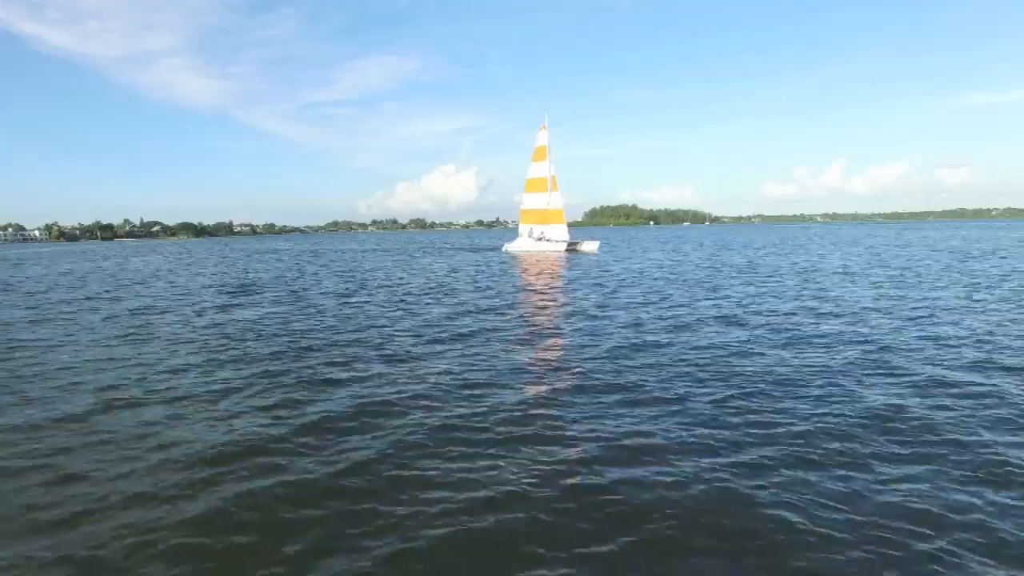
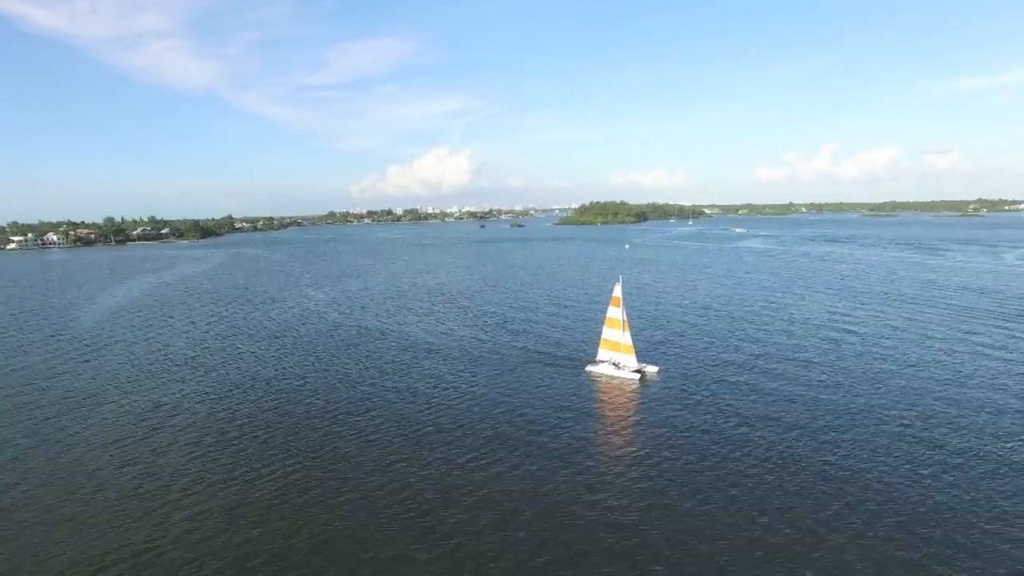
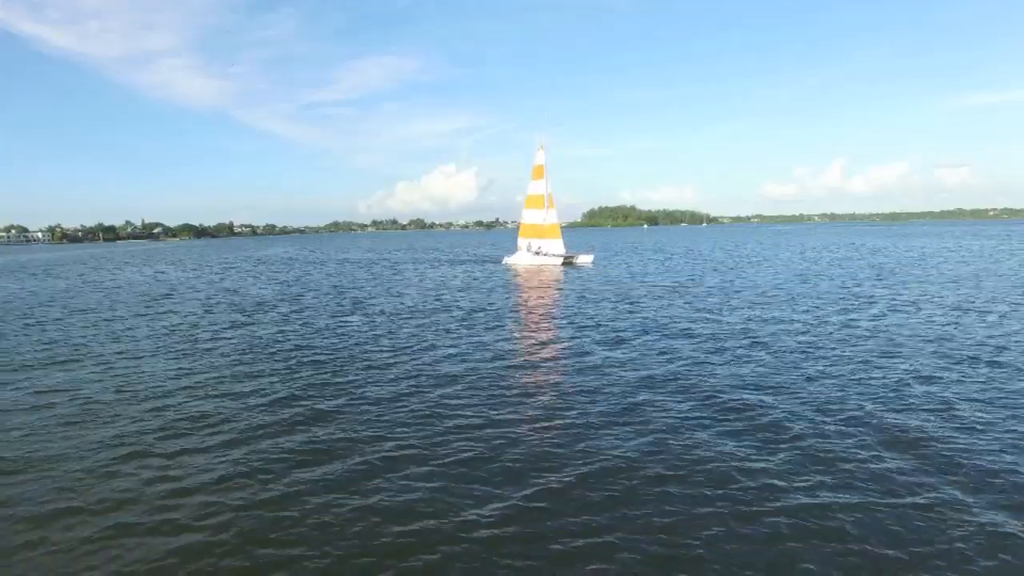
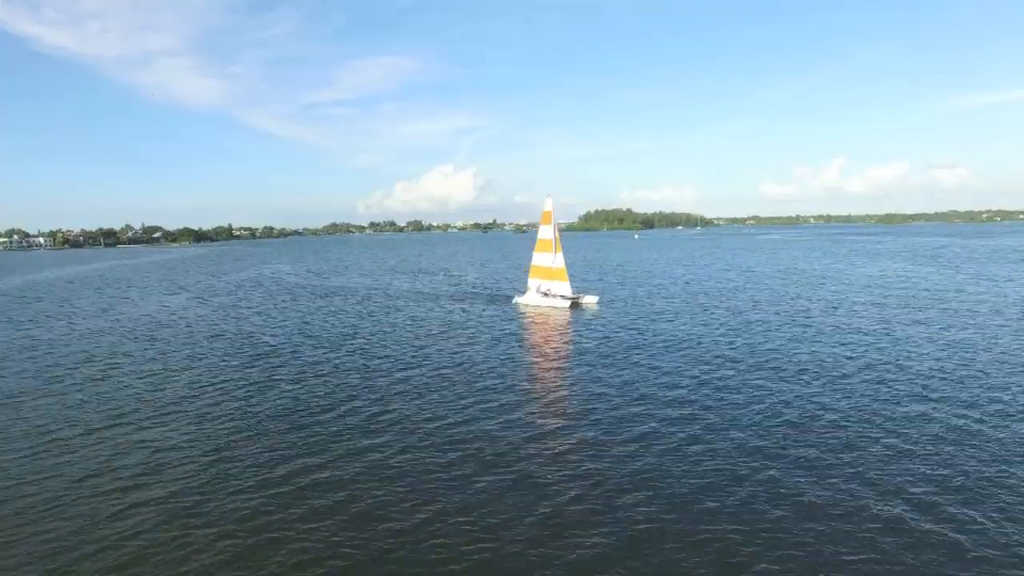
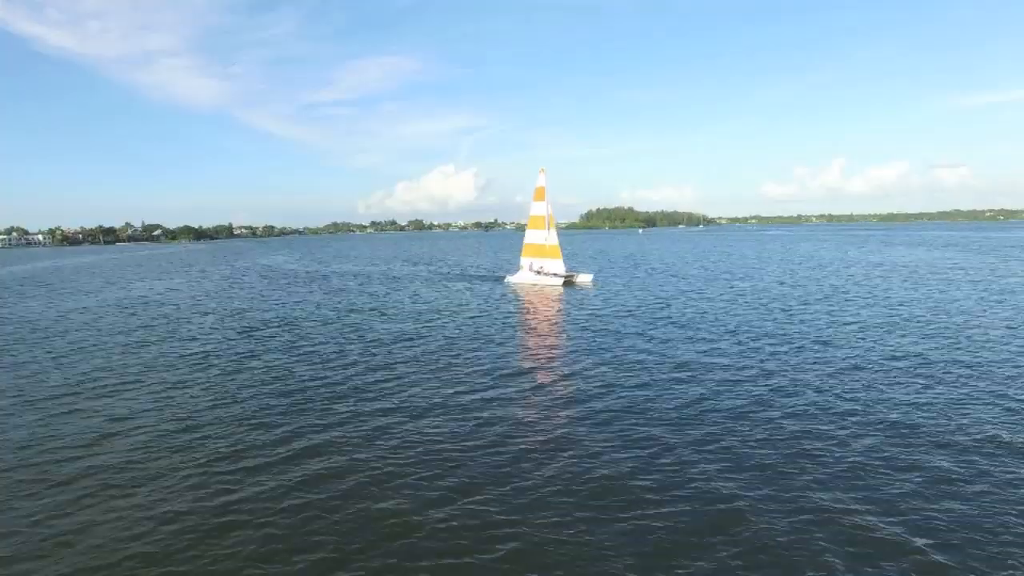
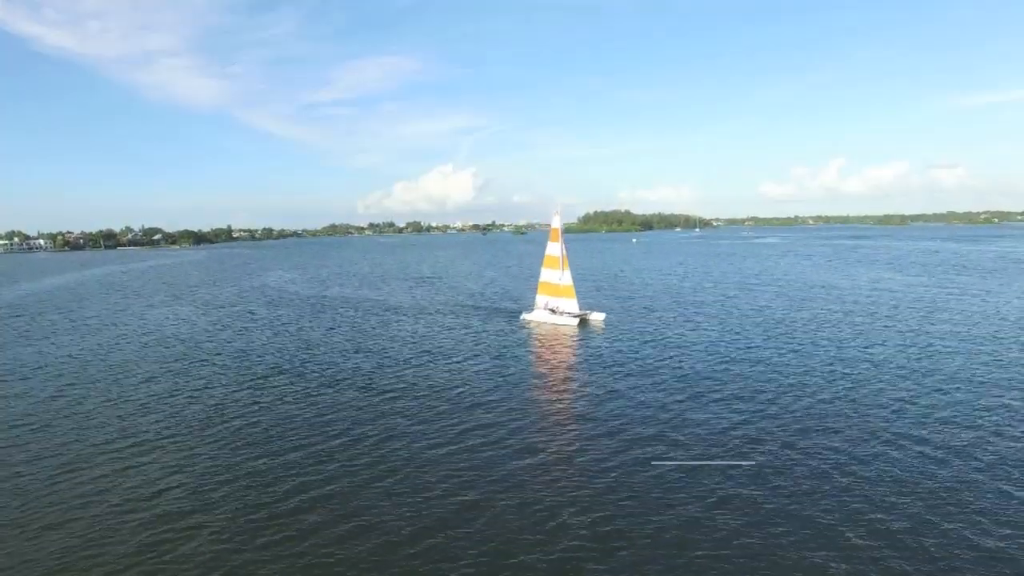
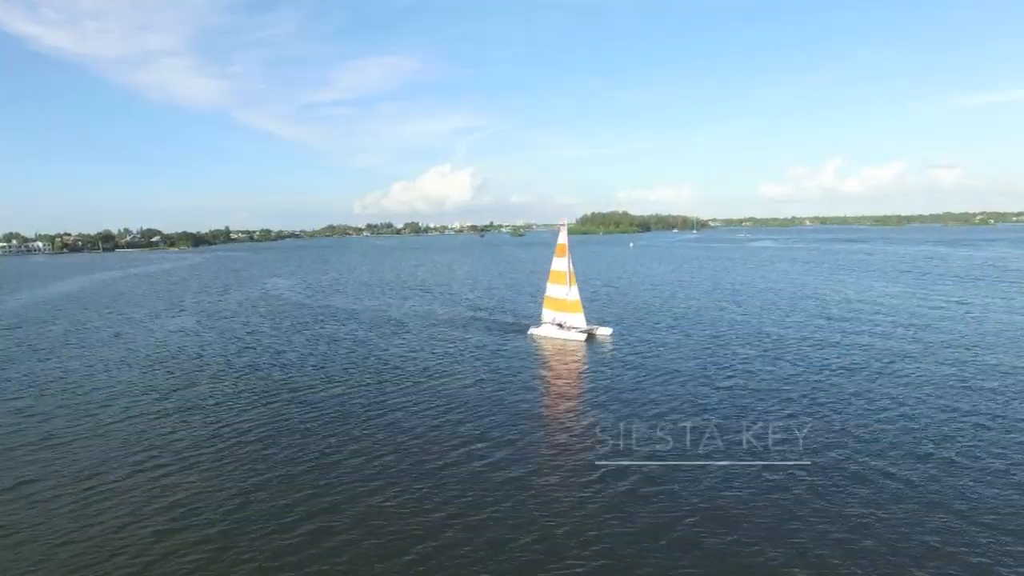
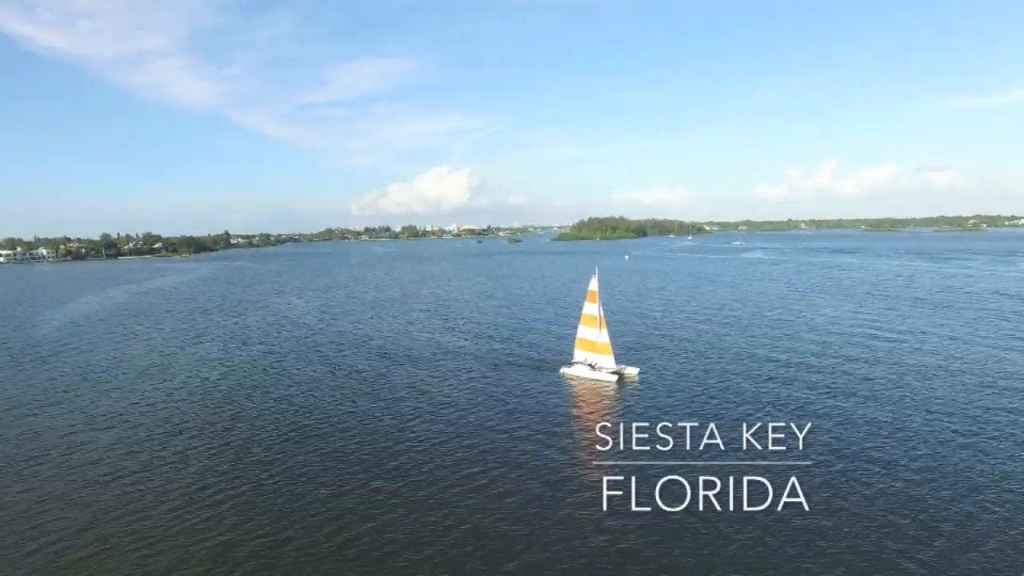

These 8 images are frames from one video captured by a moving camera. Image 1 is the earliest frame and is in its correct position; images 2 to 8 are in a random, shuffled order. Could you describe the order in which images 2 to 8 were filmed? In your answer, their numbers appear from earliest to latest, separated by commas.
3, 5, 4, 6, 7, 8, 2
